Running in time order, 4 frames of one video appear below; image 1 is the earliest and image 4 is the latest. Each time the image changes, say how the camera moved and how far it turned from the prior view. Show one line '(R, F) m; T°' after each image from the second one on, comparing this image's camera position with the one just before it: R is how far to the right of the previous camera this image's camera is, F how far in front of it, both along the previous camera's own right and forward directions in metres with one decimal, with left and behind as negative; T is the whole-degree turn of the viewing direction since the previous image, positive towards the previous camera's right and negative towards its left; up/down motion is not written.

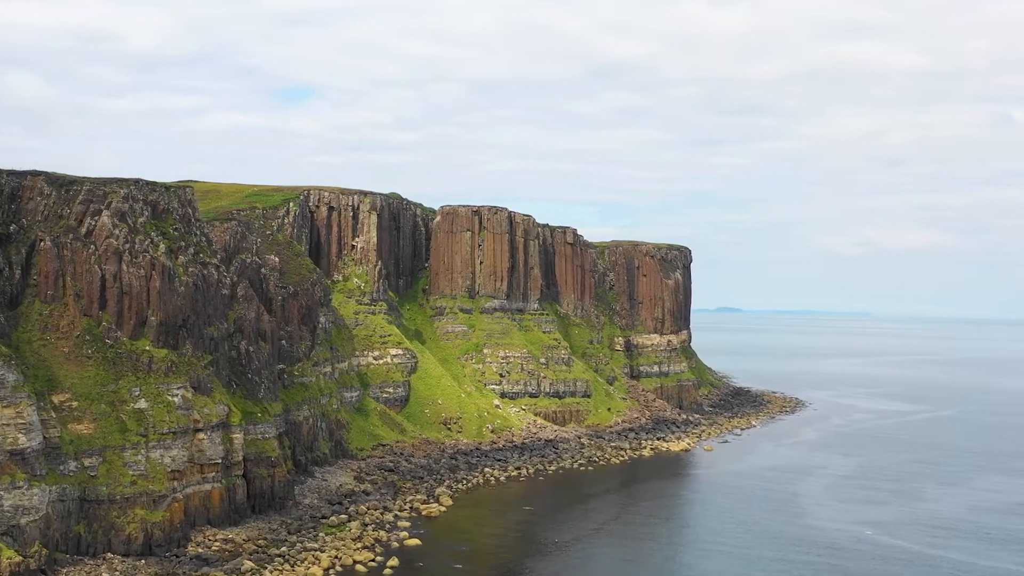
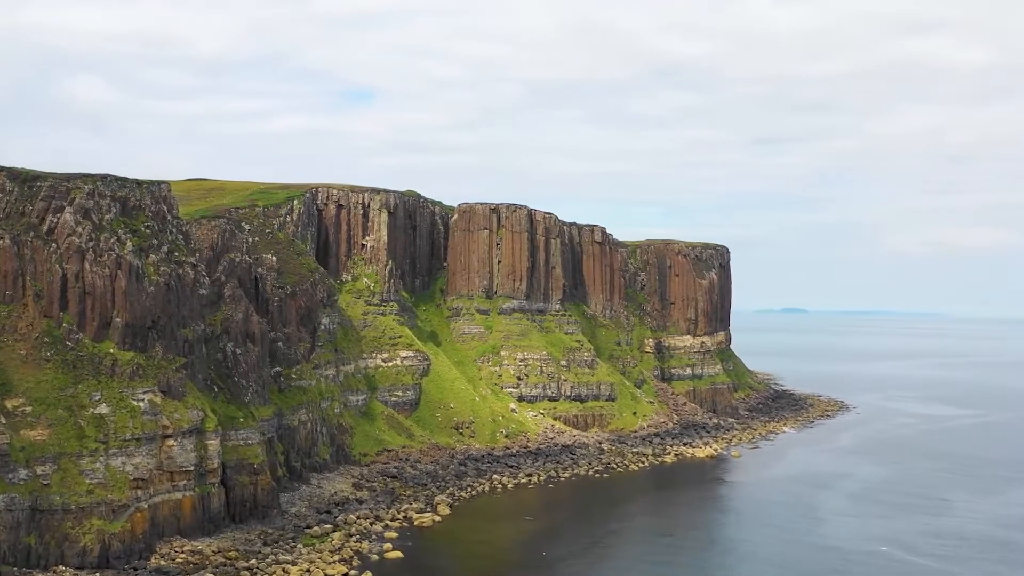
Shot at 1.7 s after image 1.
(+3.6, +3.4) m; -3°
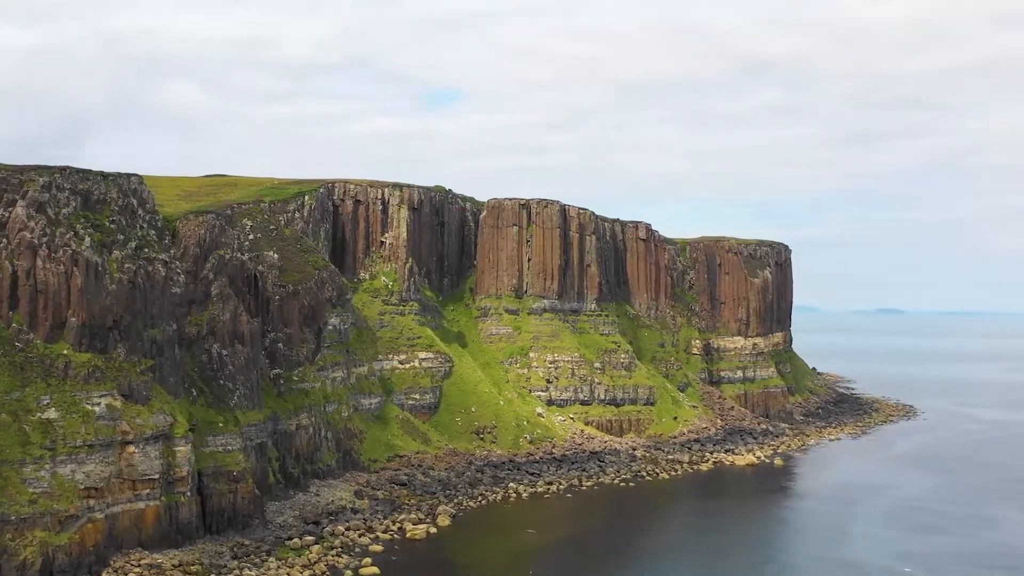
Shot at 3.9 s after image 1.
(+4.7, +4.5) m; -4°
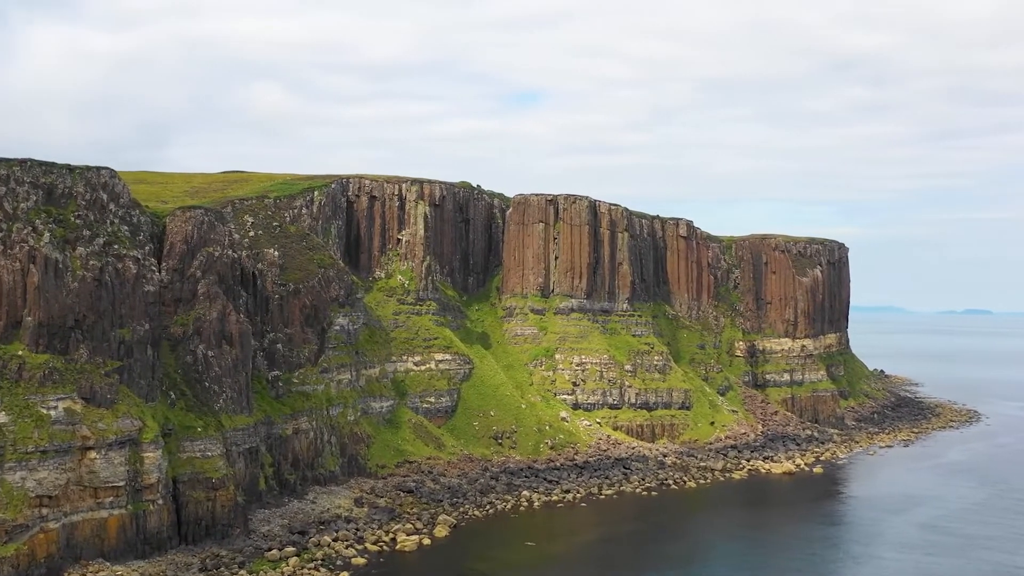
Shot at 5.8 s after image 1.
(+4.0, +3.9) m; -4°
